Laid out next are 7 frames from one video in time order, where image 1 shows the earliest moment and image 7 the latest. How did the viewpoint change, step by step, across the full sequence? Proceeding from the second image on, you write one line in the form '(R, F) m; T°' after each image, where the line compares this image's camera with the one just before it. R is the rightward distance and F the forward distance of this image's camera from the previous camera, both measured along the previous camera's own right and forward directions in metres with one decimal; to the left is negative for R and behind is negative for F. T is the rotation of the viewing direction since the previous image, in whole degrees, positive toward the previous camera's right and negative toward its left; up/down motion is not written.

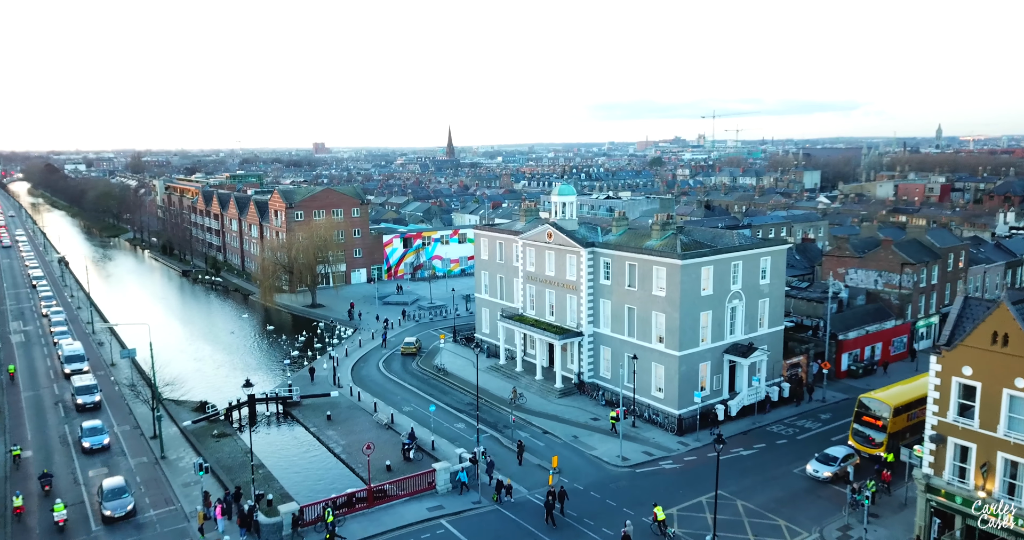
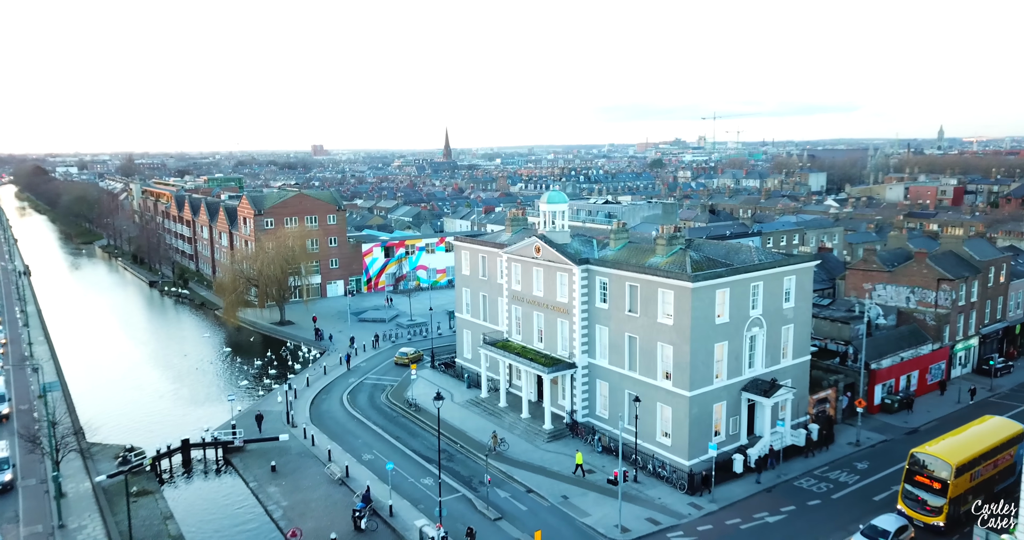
(+0.6, +7.2) m; 0°
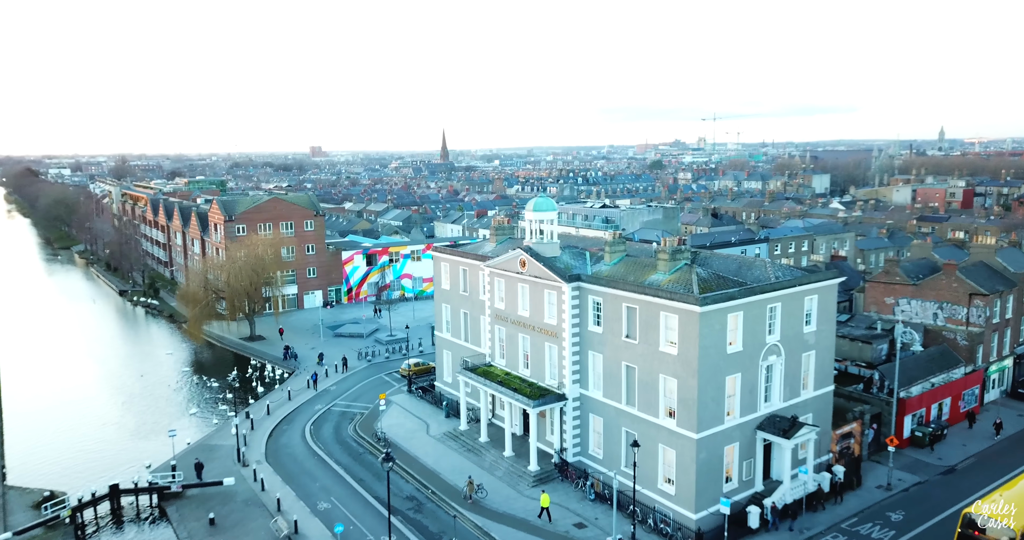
(+0.6, +5.4) m; 0°
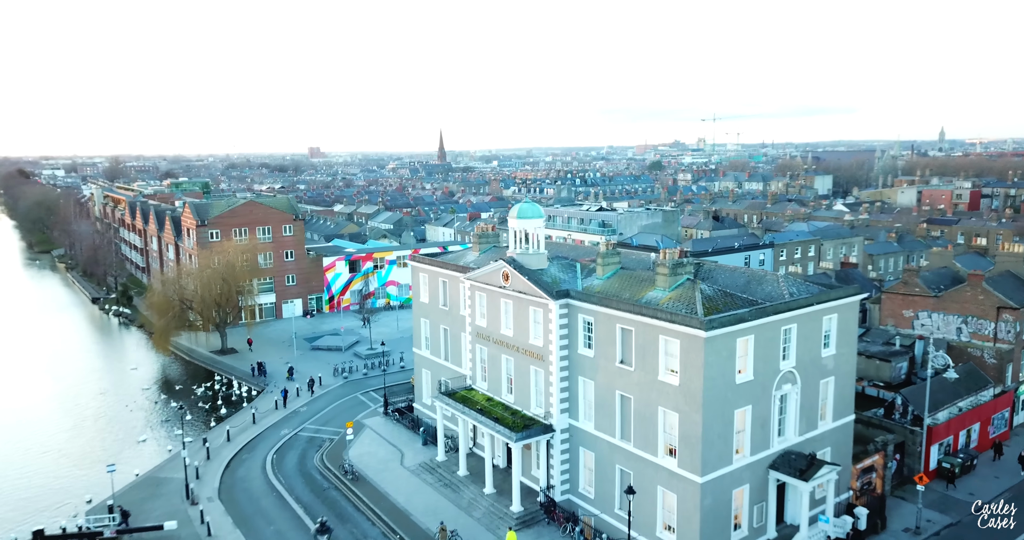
(+0.5, +4.2) m; 0°
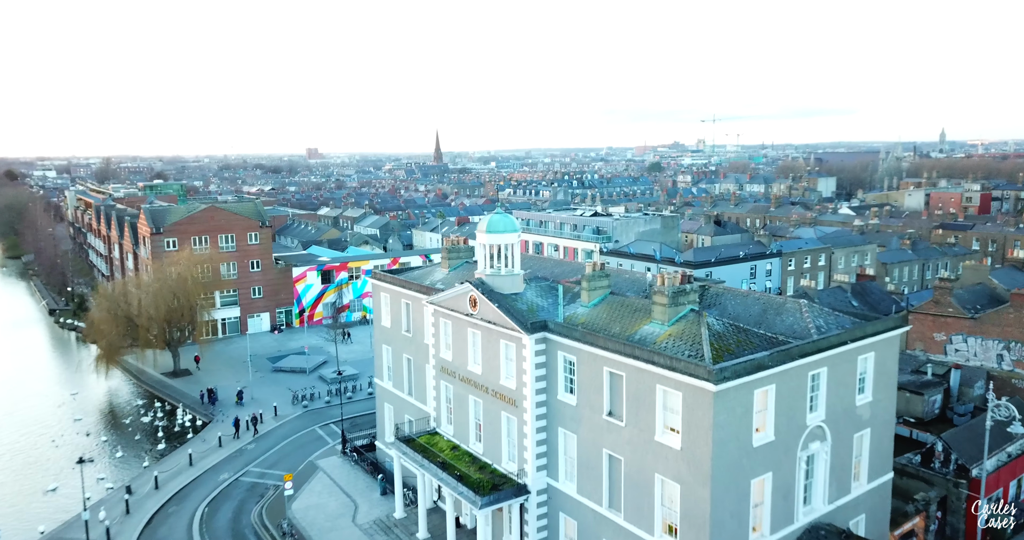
(+0.7, +5.8) m; 0°
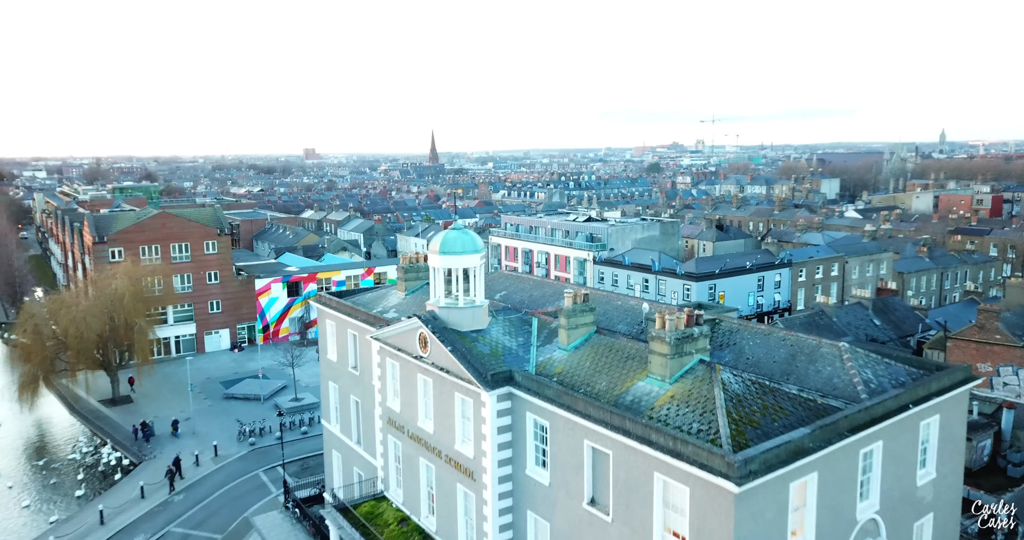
(+0.7, +6.1) m; 0°
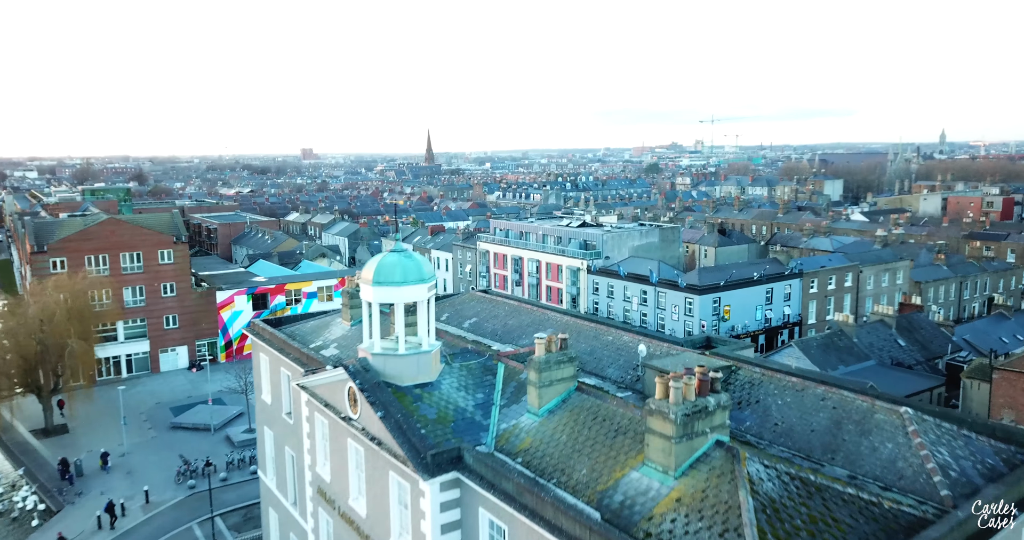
(+0.6, +5.3) m; 0°
